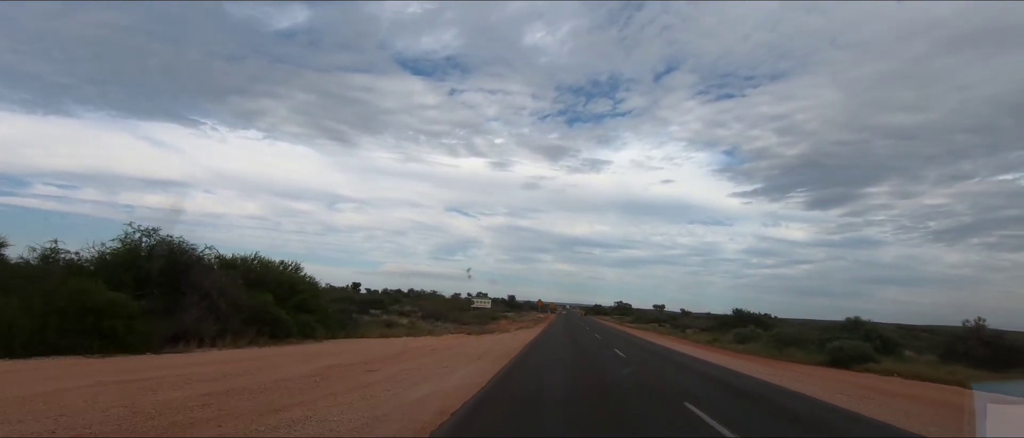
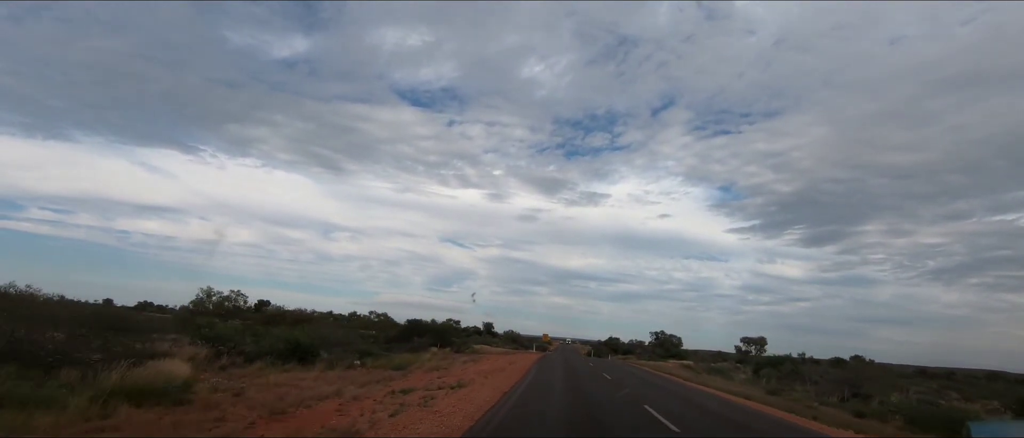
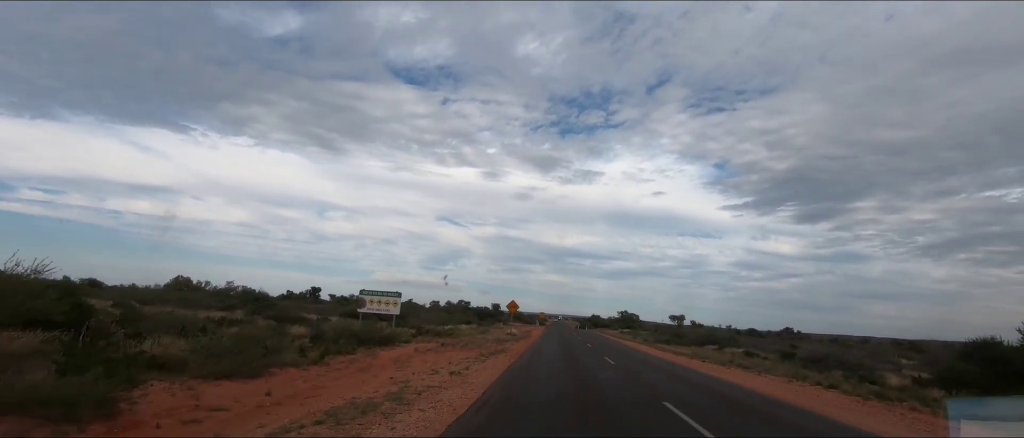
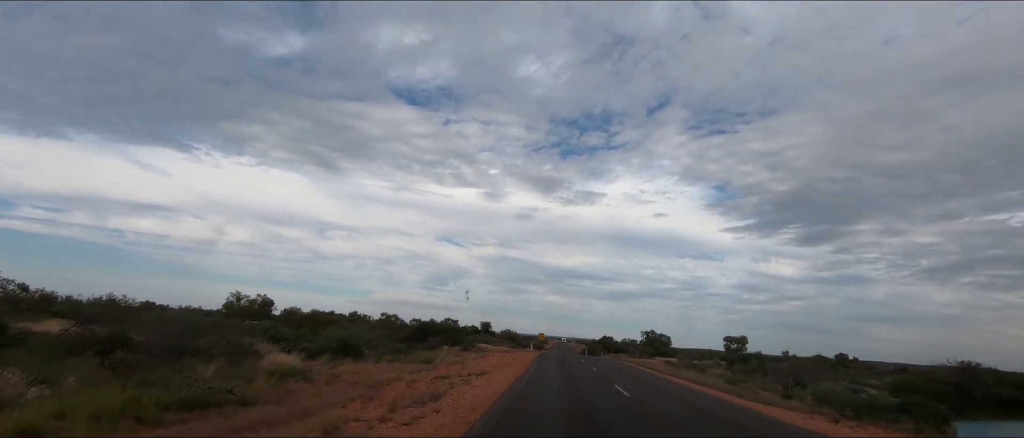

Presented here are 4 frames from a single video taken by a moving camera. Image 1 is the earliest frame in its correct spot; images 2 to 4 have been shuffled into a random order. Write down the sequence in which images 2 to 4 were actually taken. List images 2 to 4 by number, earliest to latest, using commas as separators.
3, 4, 2
